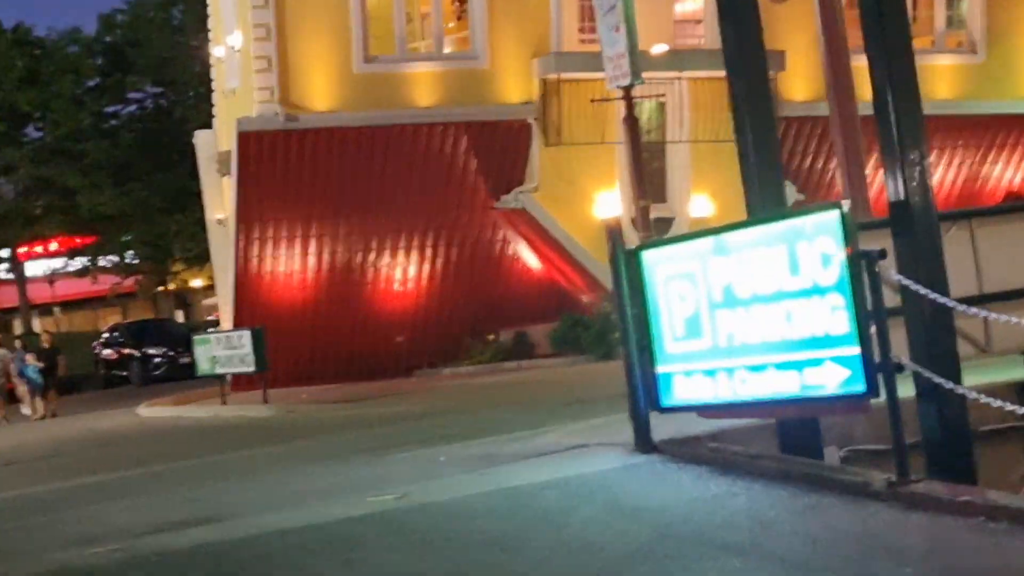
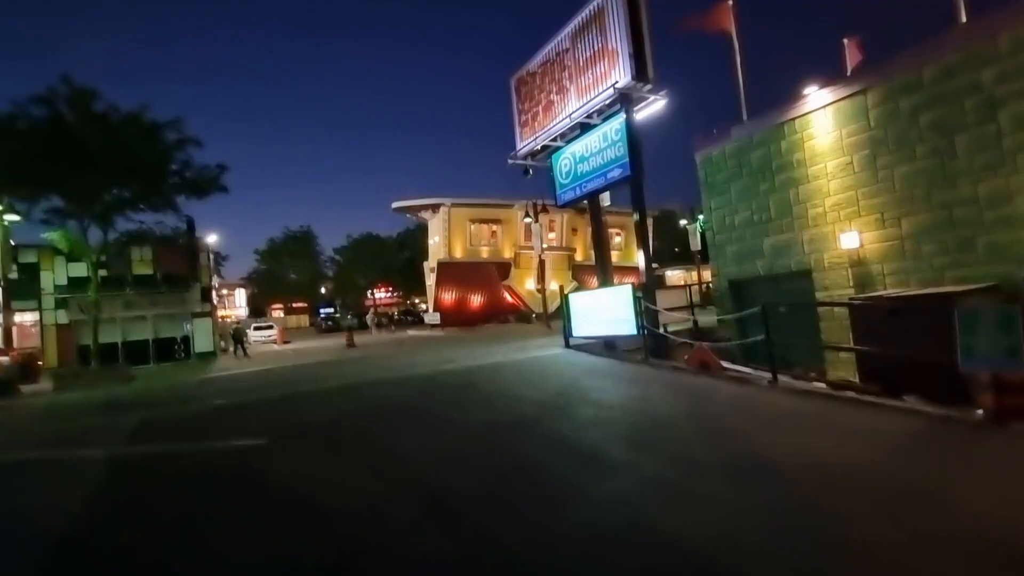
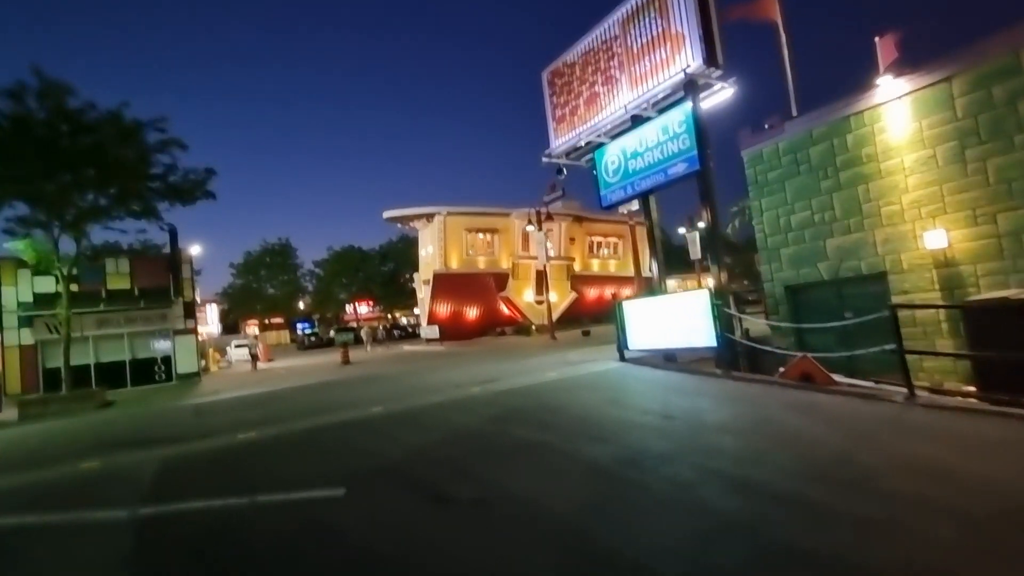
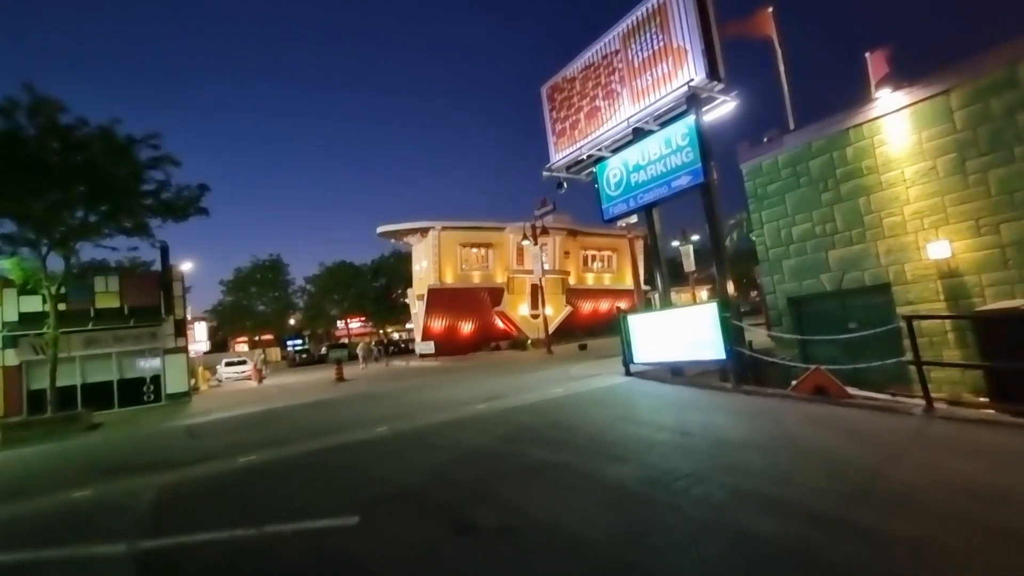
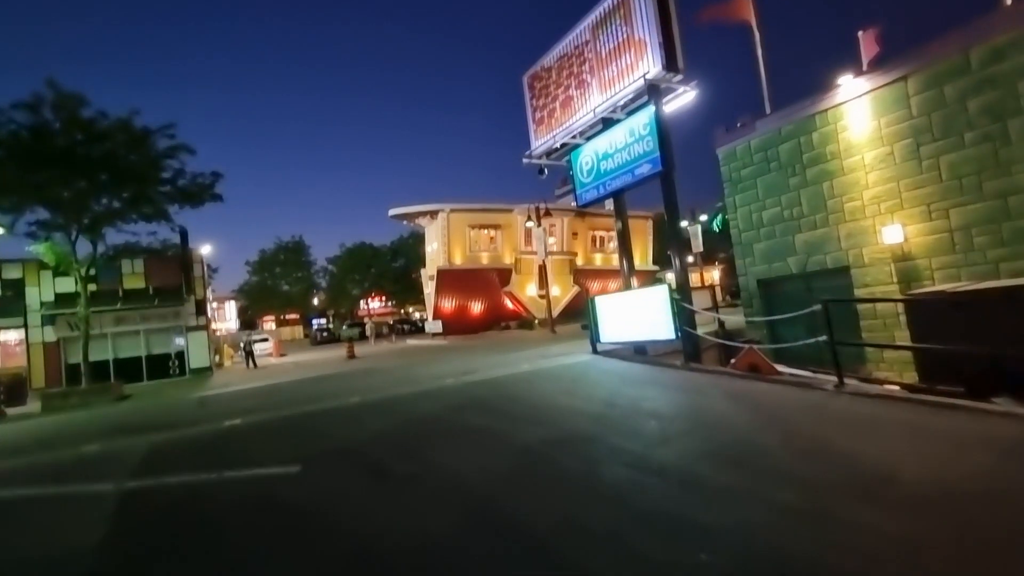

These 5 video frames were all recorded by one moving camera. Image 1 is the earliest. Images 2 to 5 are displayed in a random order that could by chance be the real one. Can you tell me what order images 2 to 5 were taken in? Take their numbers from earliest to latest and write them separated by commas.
2, 5, 3, 4
